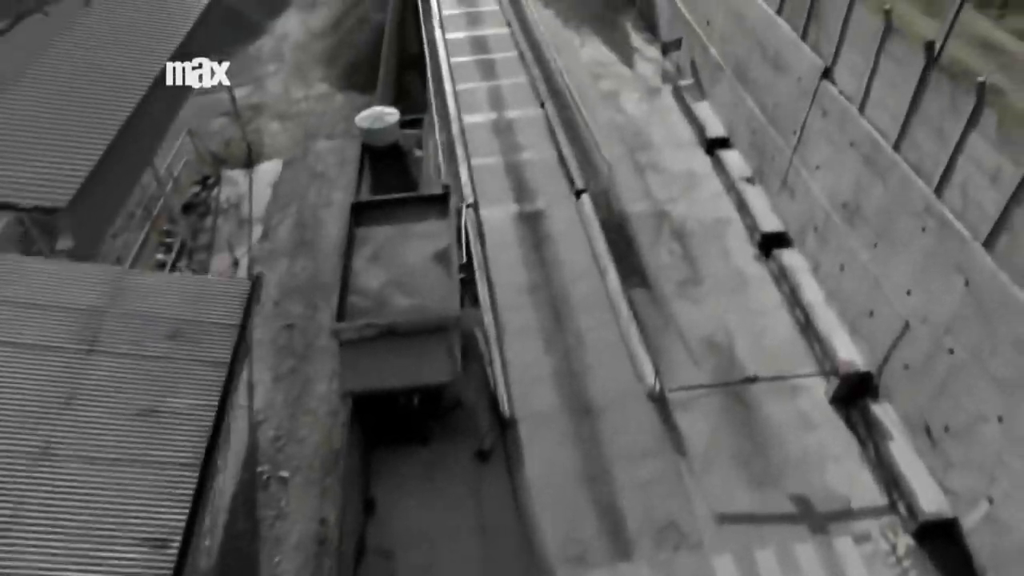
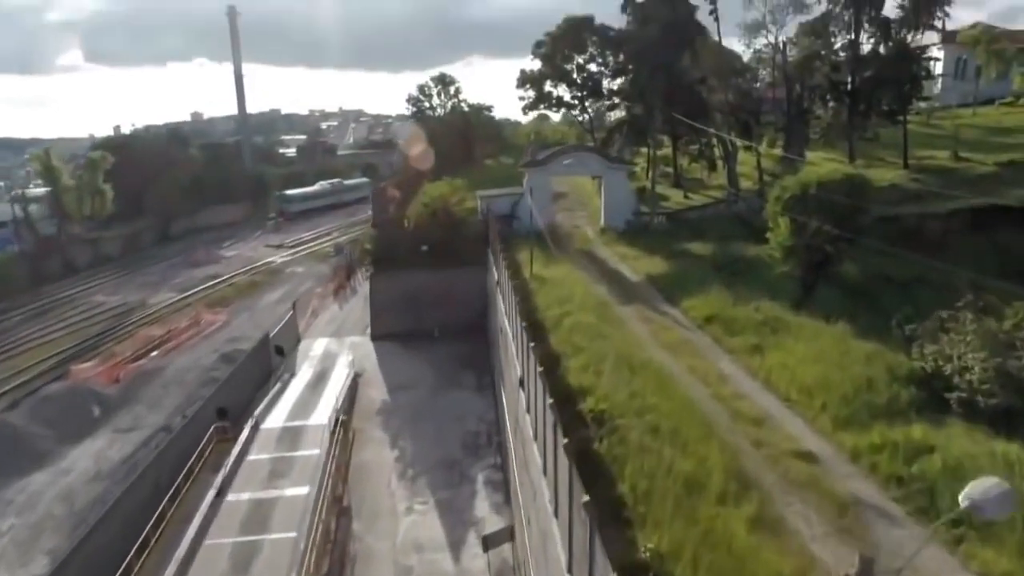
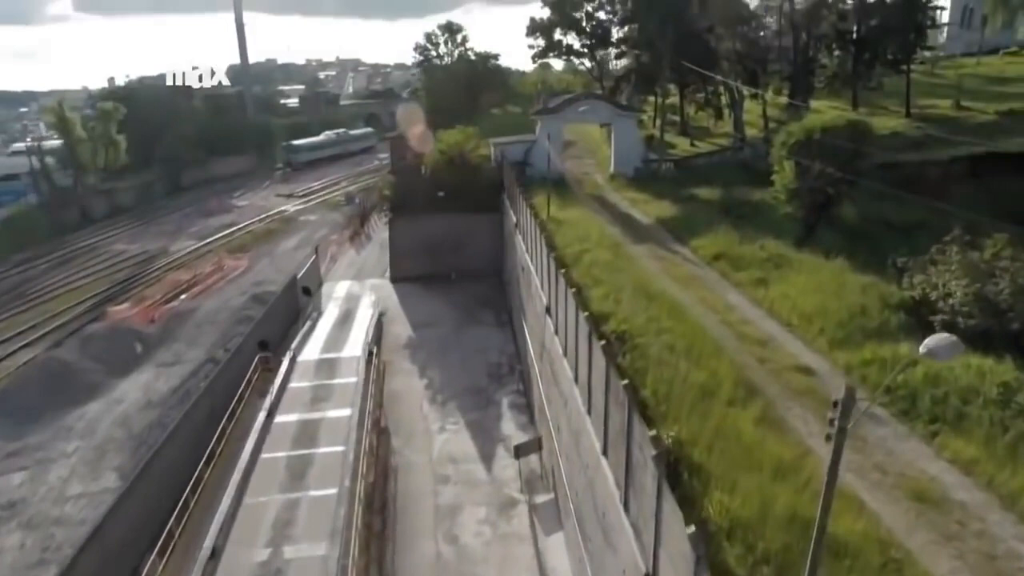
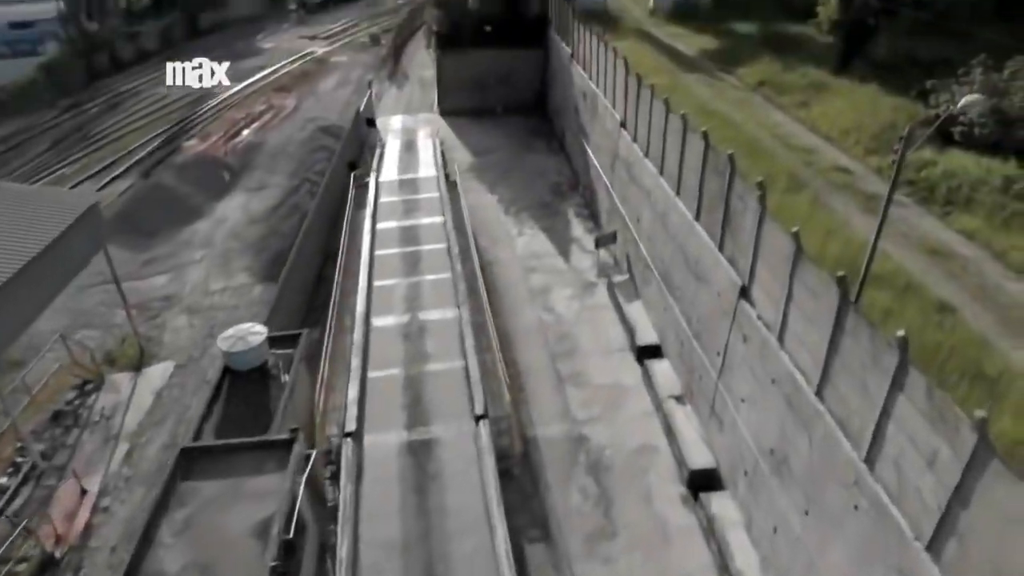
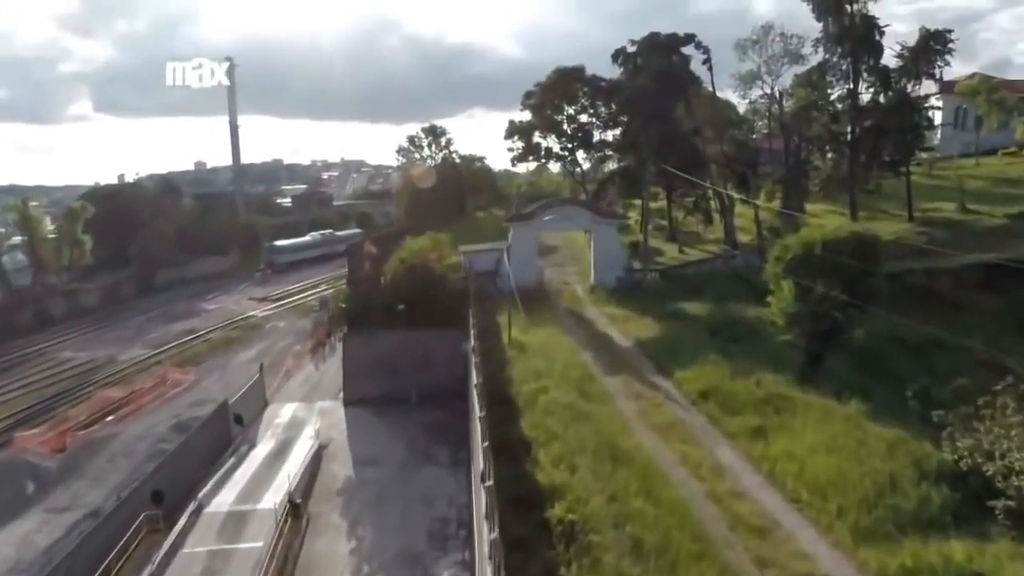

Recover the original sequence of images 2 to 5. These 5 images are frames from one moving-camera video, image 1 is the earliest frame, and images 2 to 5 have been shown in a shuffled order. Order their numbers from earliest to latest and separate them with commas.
4, 3, 2, 5
